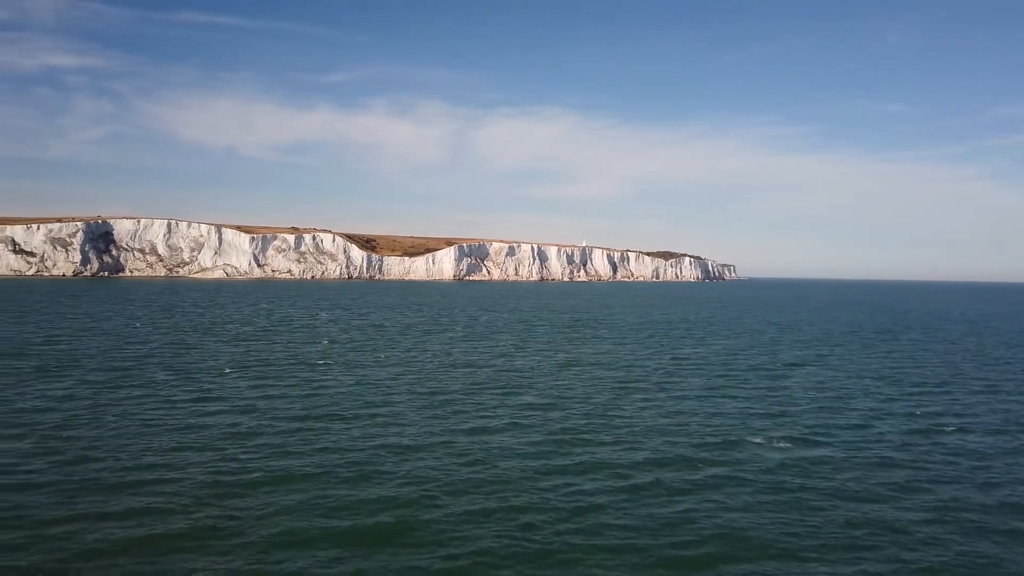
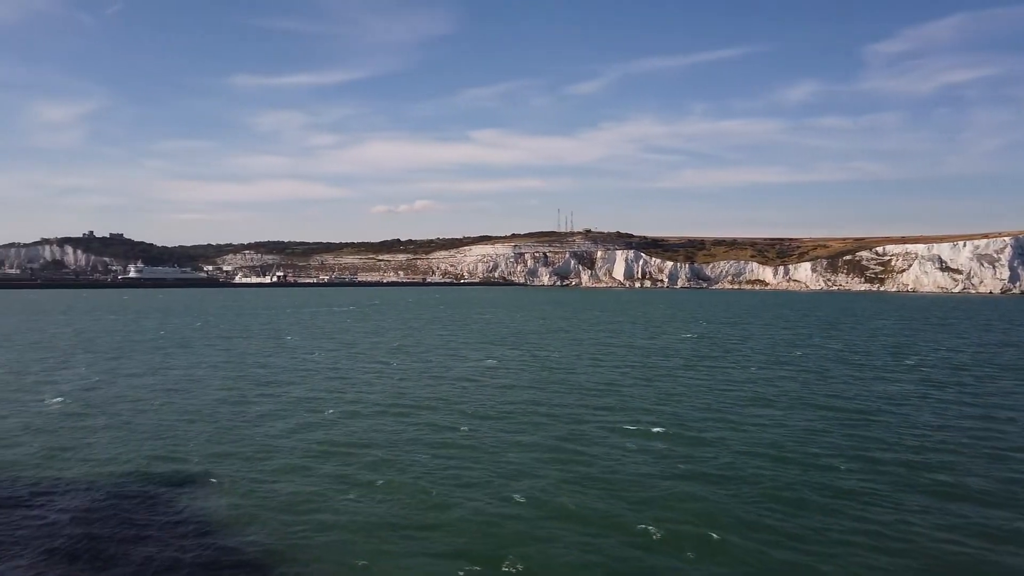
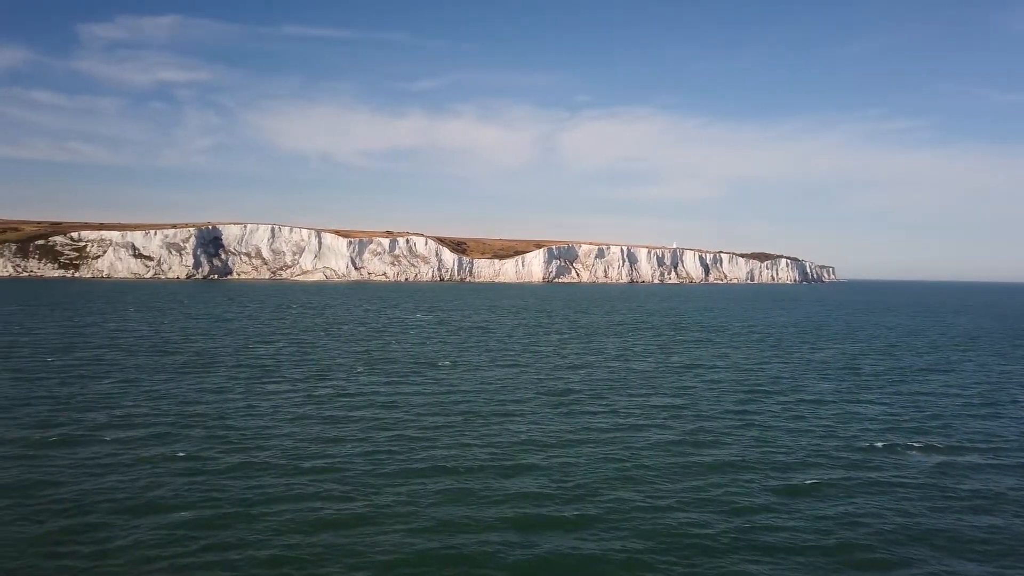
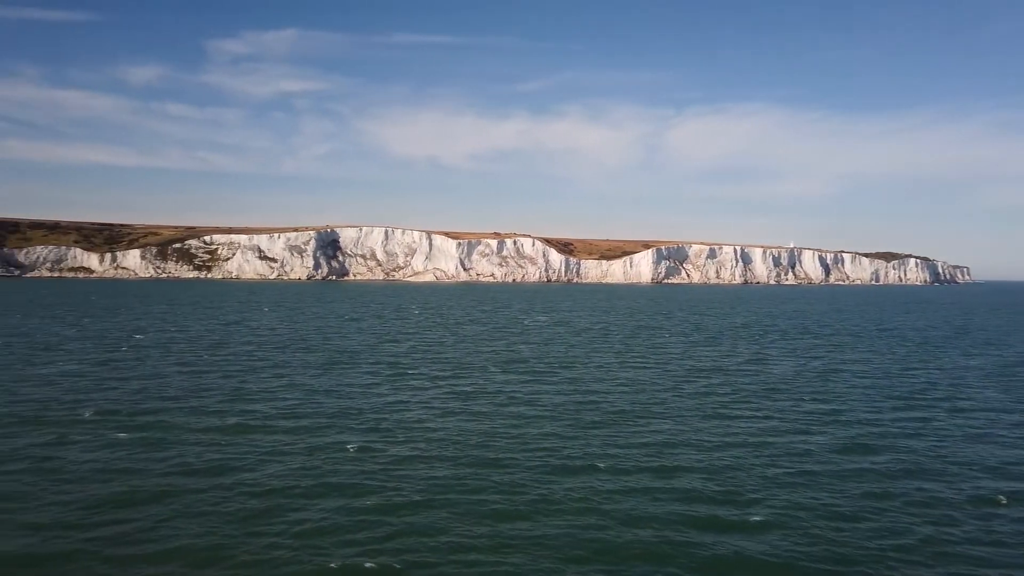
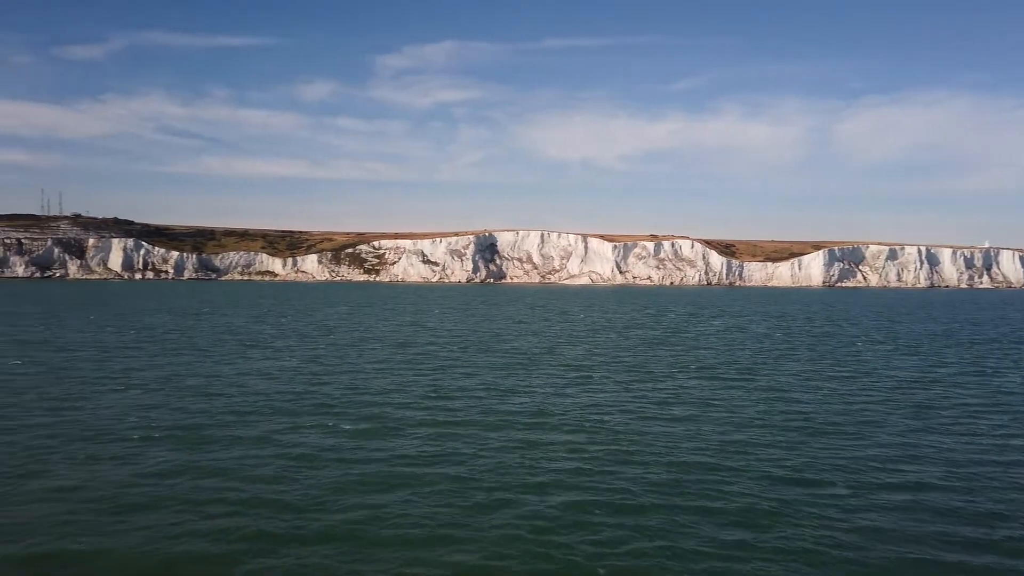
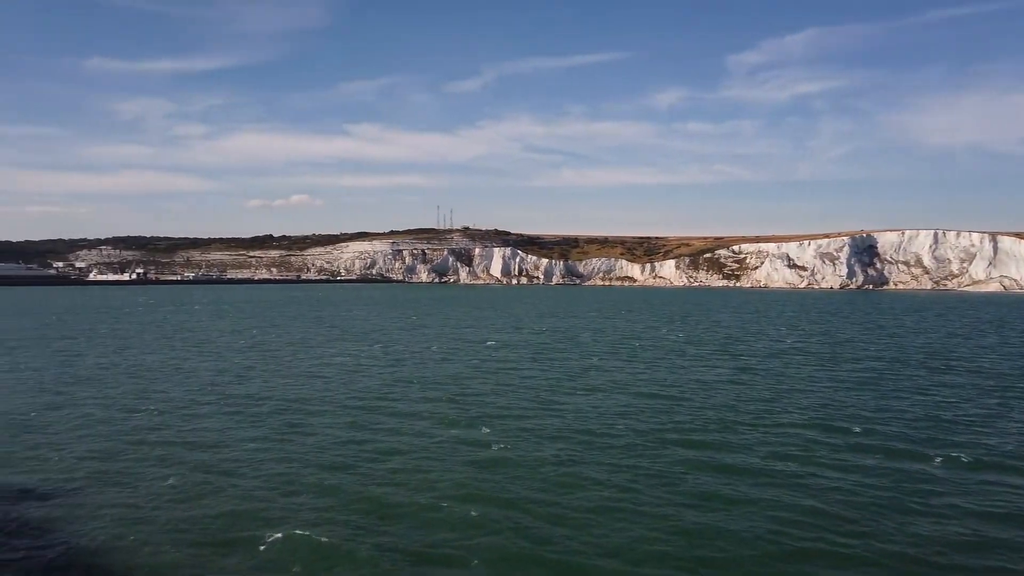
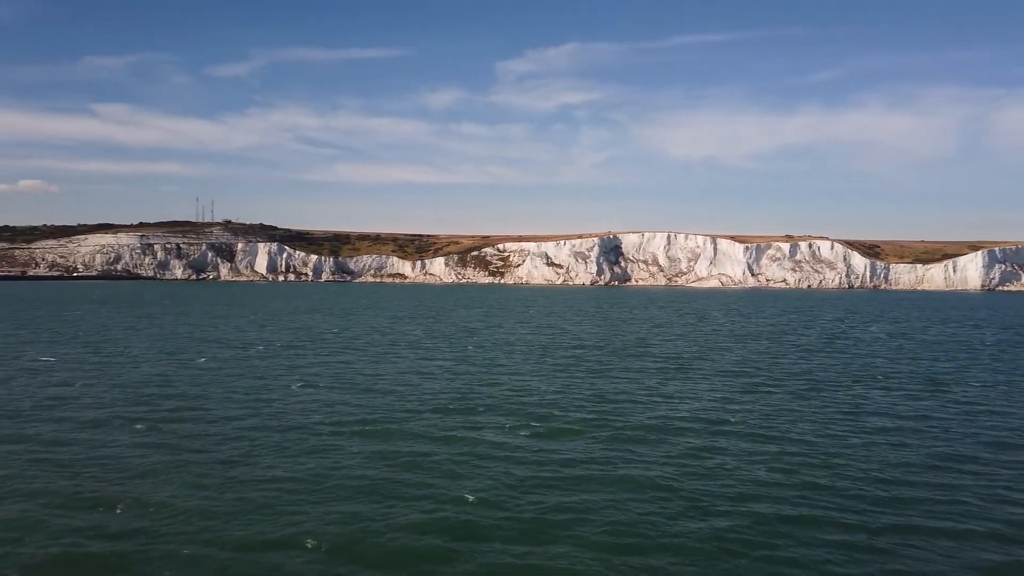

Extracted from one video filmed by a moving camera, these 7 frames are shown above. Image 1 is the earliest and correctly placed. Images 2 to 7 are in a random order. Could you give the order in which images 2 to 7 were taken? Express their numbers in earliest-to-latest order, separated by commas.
3, 4, 5, 7, 6, 2
